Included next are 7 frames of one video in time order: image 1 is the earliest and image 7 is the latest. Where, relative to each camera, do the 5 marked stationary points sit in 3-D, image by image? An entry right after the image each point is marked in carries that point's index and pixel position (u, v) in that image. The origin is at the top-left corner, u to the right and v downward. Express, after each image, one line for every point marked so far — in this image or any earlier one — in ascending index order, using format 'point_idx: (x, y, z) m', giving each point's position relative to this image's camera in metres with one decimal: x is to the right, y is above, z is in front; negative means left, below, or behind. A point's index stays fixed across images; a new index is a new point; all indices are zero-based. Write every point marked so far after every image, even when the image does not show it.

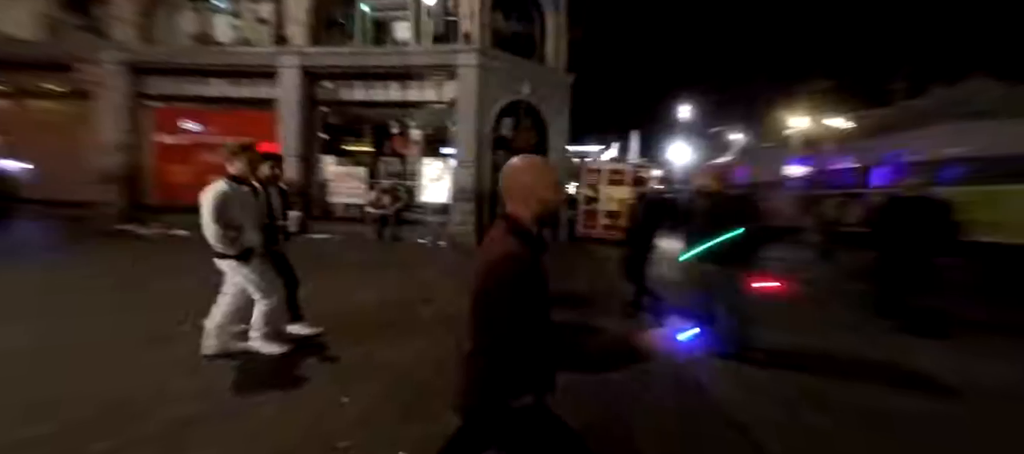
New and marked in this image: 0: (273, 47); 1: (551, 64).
0: (-5.4, +4.1, +9.6) m
1: (+1.0, +4.4, +11.4) m
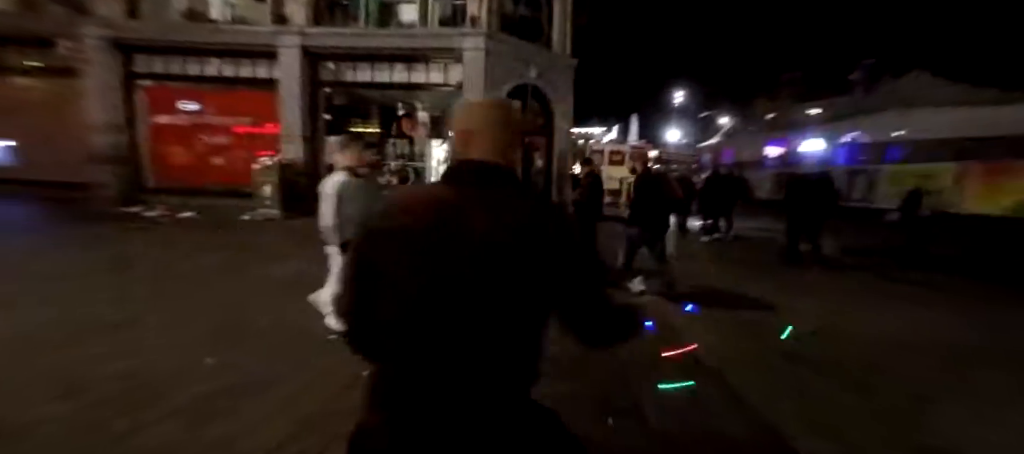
0: (-5.4, +4.5, +9.4) m
1: (+0.9, +5.0, +11.6) m
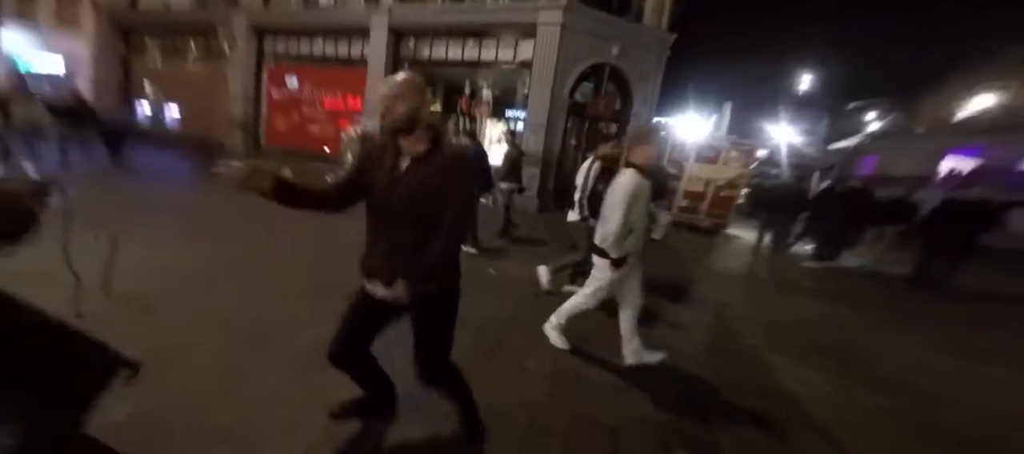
0: (-3.5, +5.3, +10.1) m
1: (+3.2, +4.9, +10.7) m
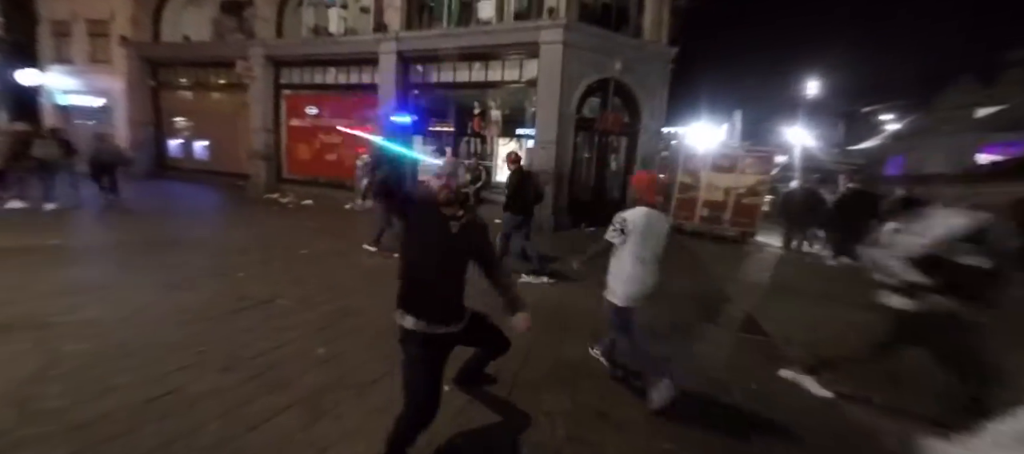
0: (-3.3, +4.7, +10.3) m
1: (+3.4, +4.7, +10.5) m
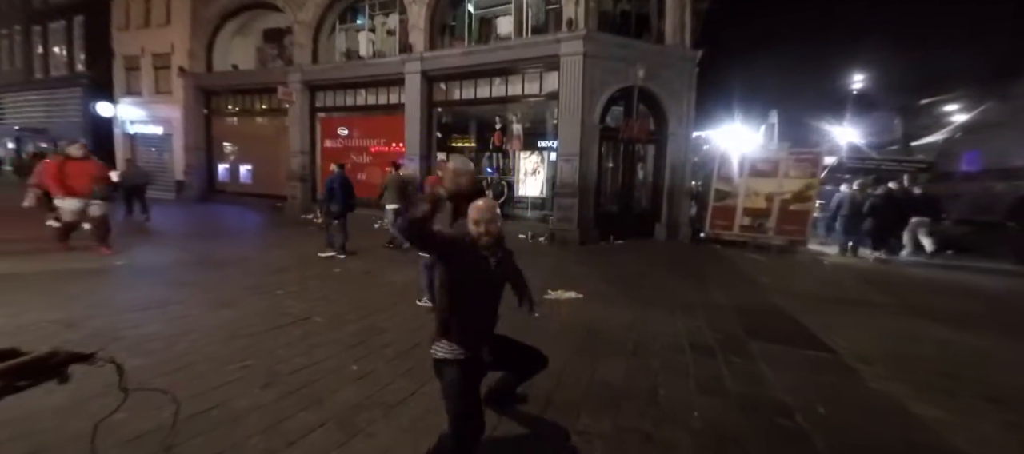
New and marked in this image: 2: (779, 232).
0: (-2.8, +4.3, +10.6) m
1: (+3.9, +4.4, +10.2) m
2: (+6.8, -0.1, +11.0) m
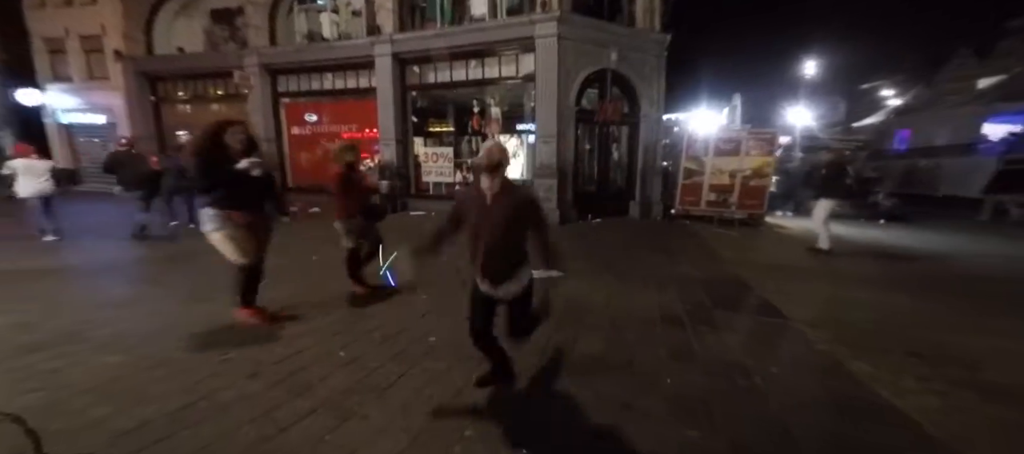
0: (-3.4, +4.6, +10.3) m
1: (+3.3, +5.0, +10.4) m
2: (+6.3, +0.6, +11.6) m
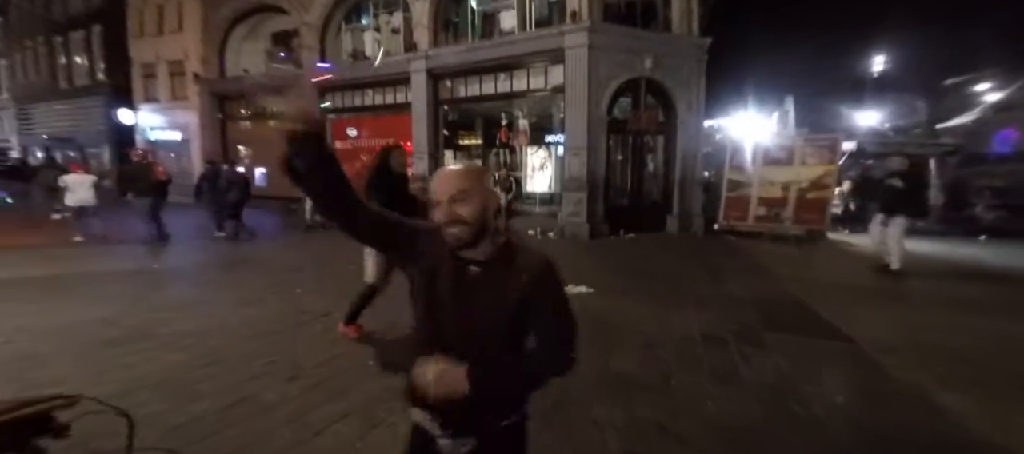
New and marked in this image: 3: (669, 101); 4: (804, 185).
0: (-2.6, +4.3, +10.6) m
1: (+4.1, +4.6, +9.9) m
2: (+7.1, +0.1, +10.7) m
3: (+3.8, +3.0, +10.0) m
4: (+7.3, +1.1, +10.6) m
